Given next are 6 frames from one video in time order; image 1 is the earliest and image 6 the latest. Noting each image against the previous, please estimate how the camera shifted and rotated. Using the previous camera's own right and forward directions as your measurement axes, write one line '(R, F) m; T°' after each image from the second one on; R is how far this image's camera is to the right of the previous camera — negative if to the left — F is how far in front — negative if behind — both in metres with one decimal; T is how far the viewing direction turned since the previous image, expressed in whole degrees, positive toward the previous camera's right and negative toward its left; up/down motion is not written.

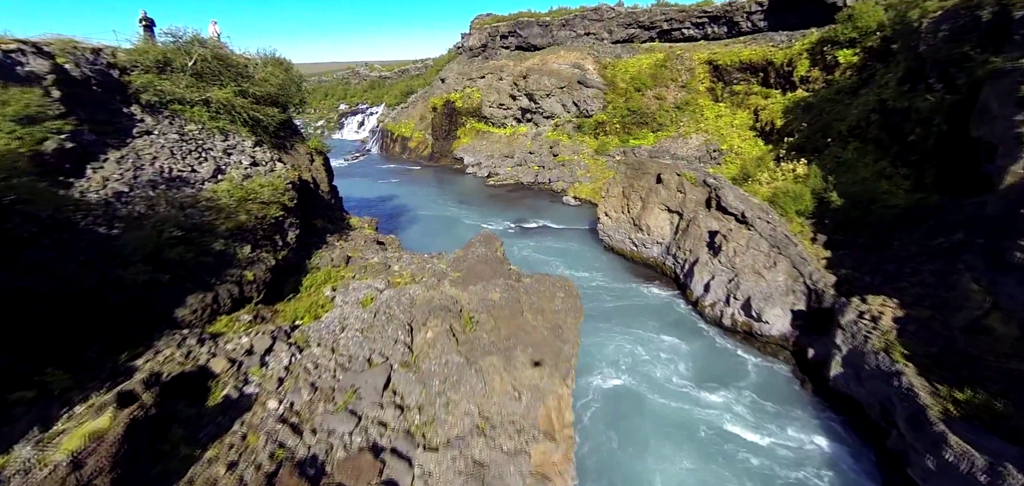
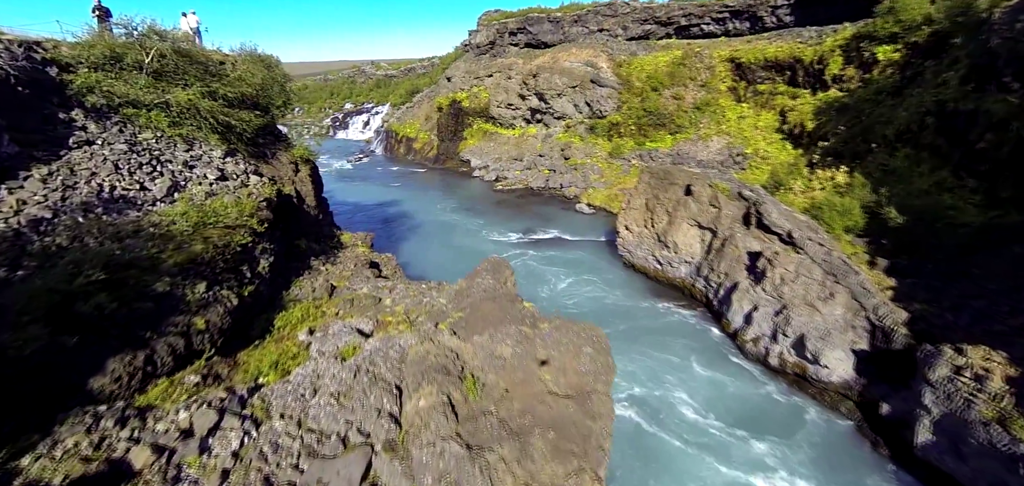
(-0.2, +2.4) m; -1°
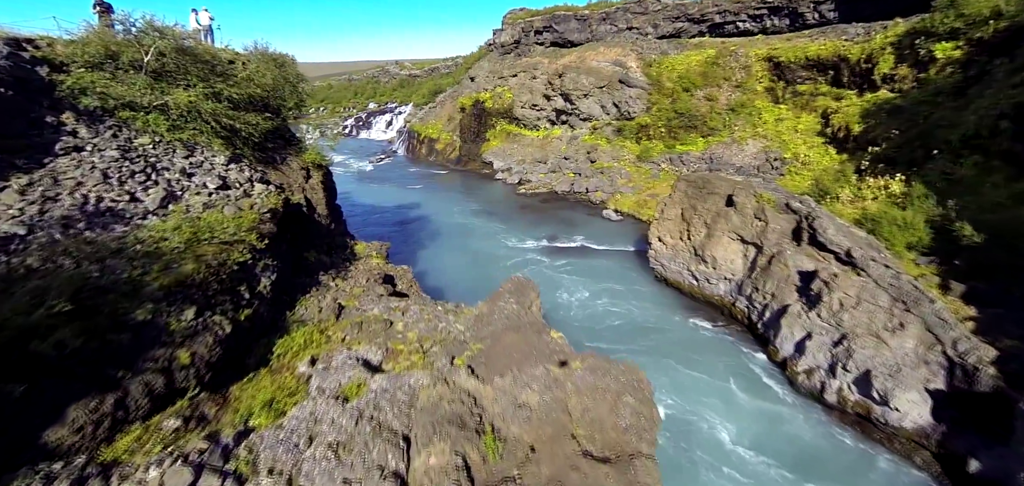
(-0.2, +1.4) m; -3°
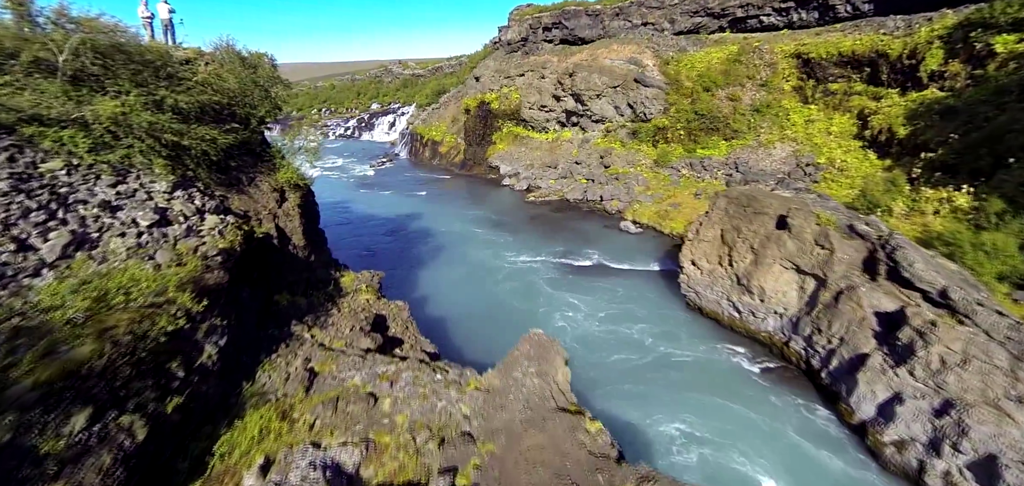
(-0.3, +2.8) m; -1°
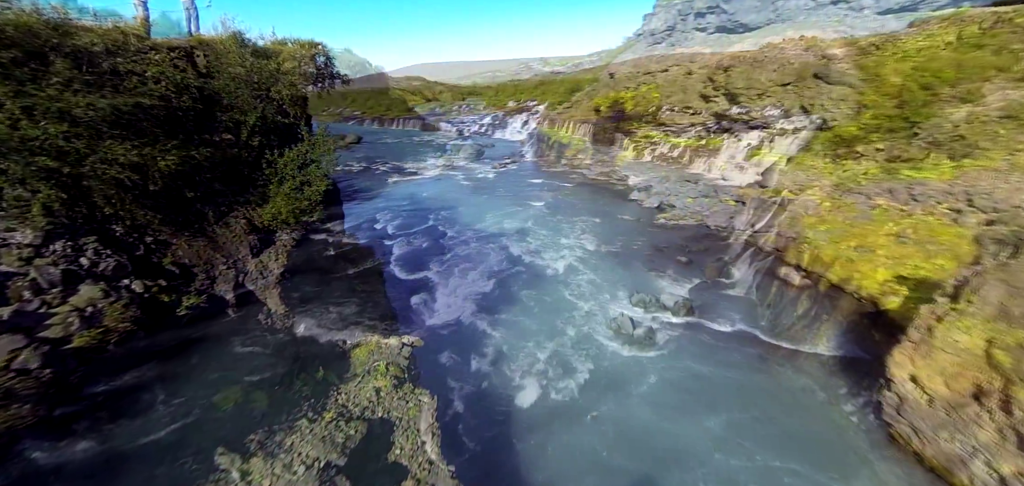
(+0.6, +5.7) m; -16°
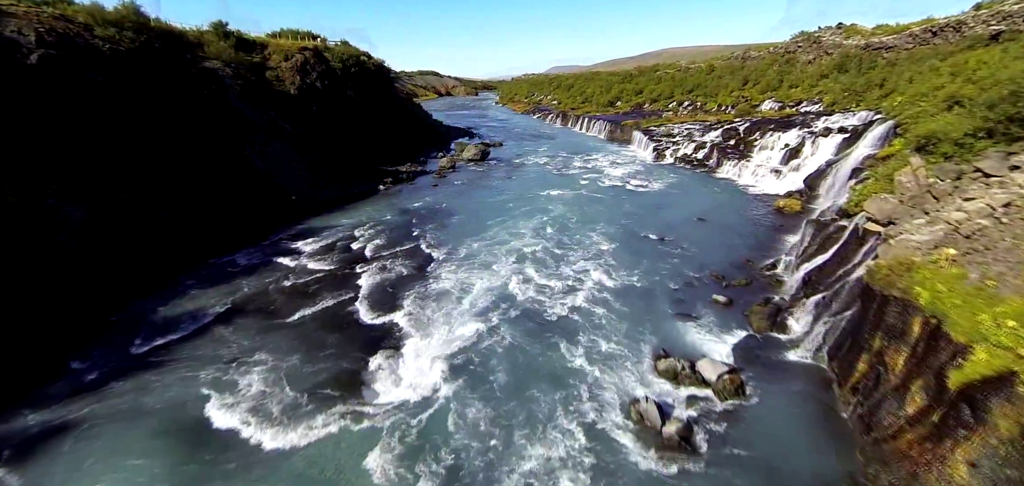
(+0.4, +1.8) m; -3°
